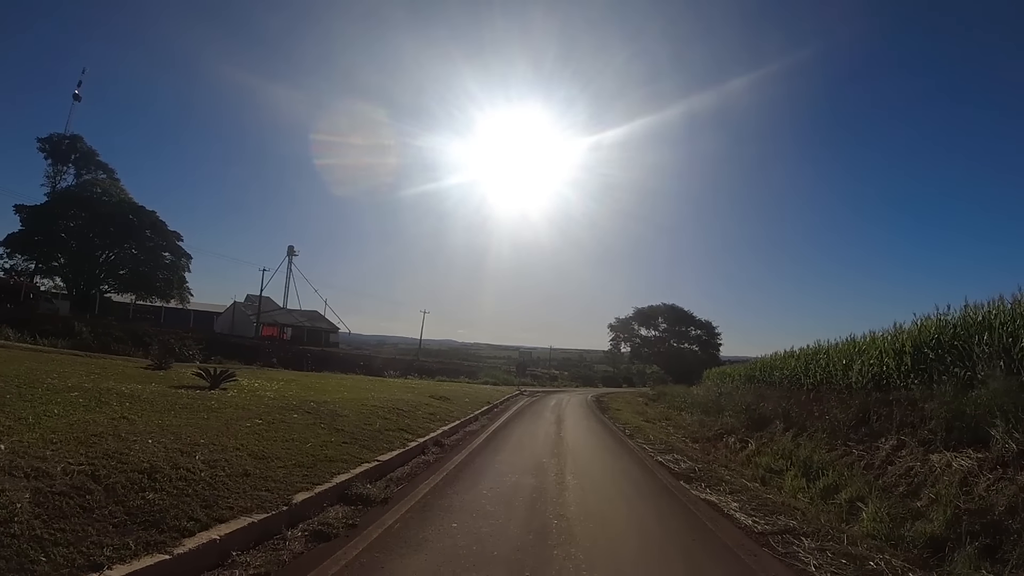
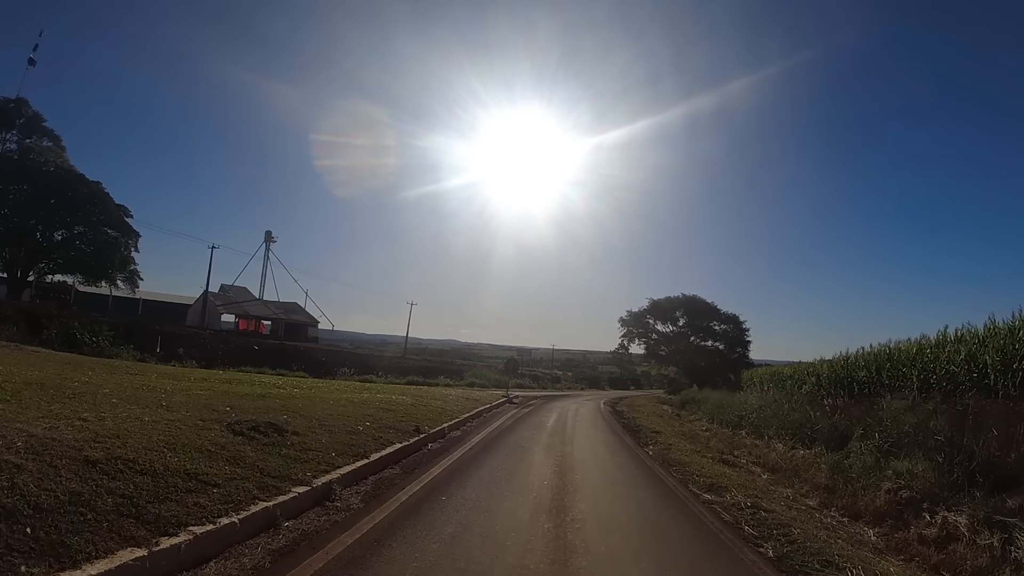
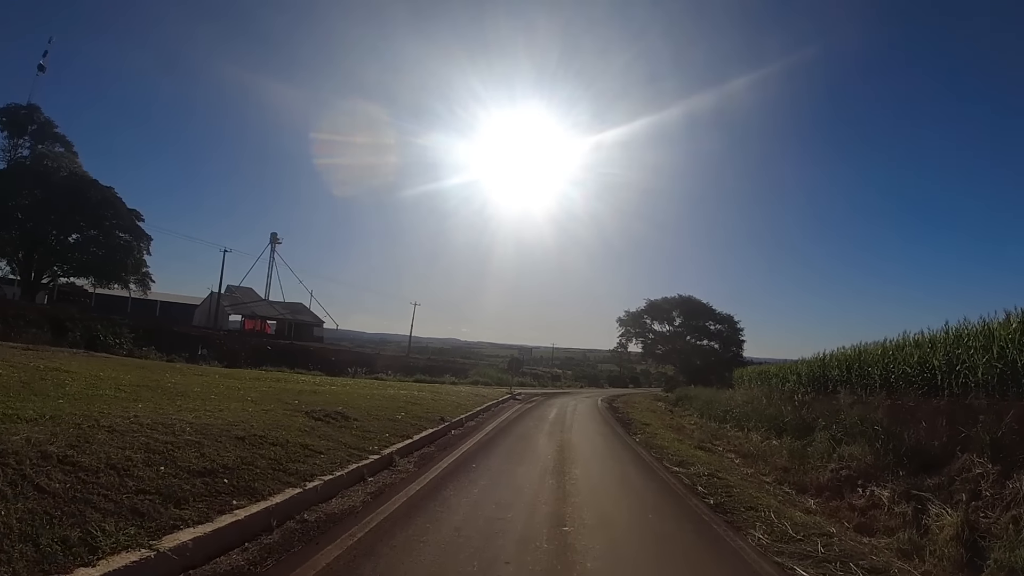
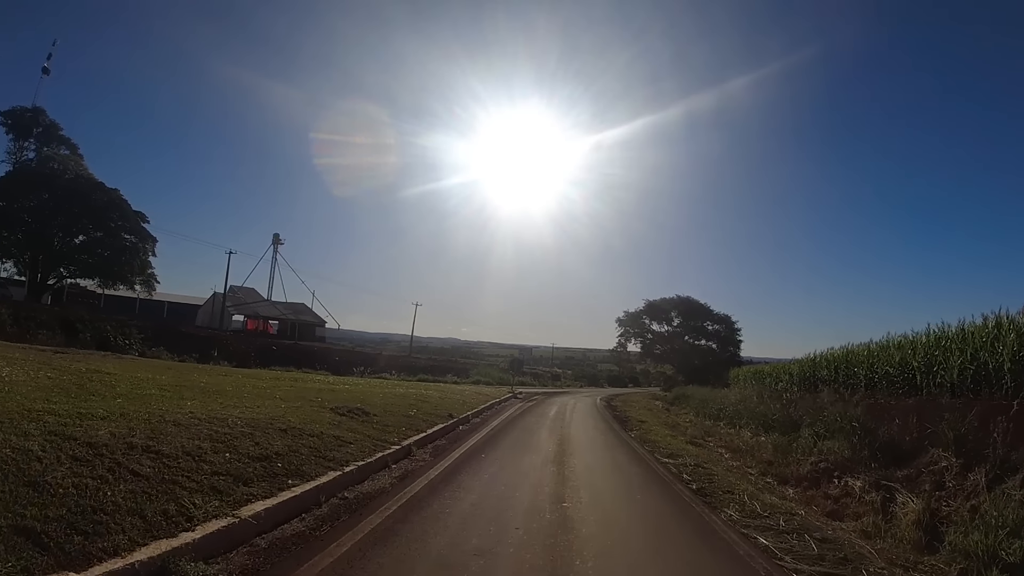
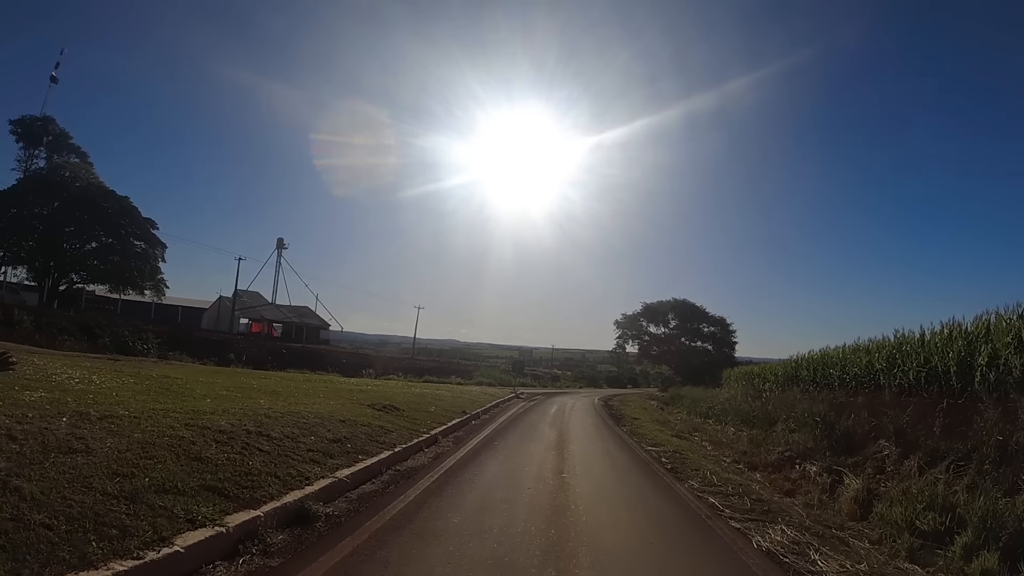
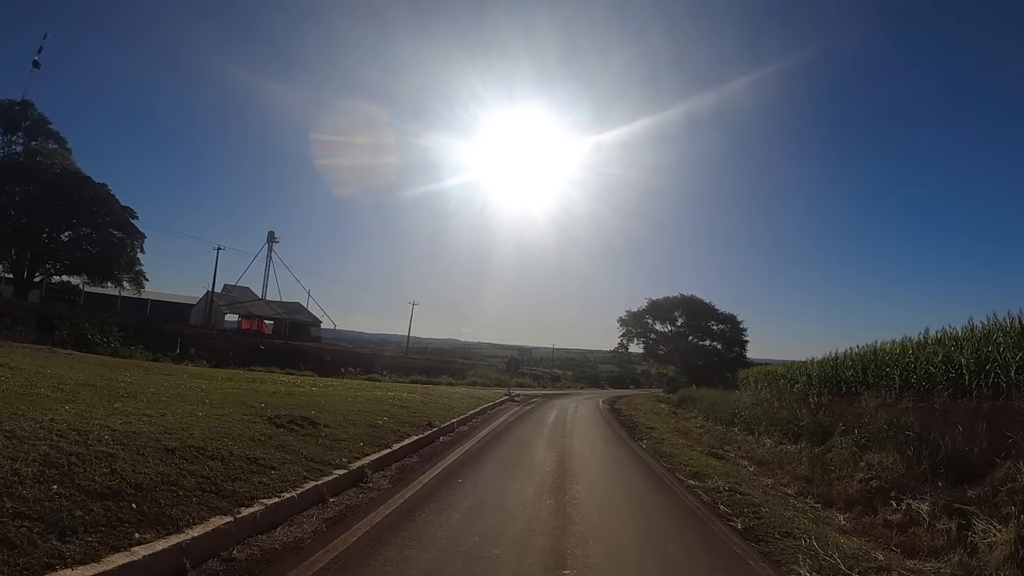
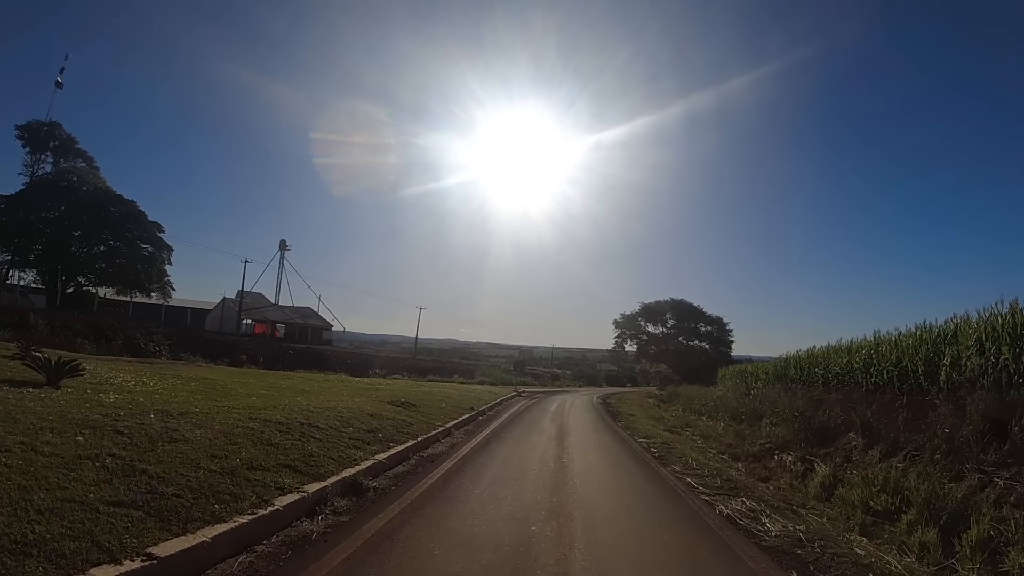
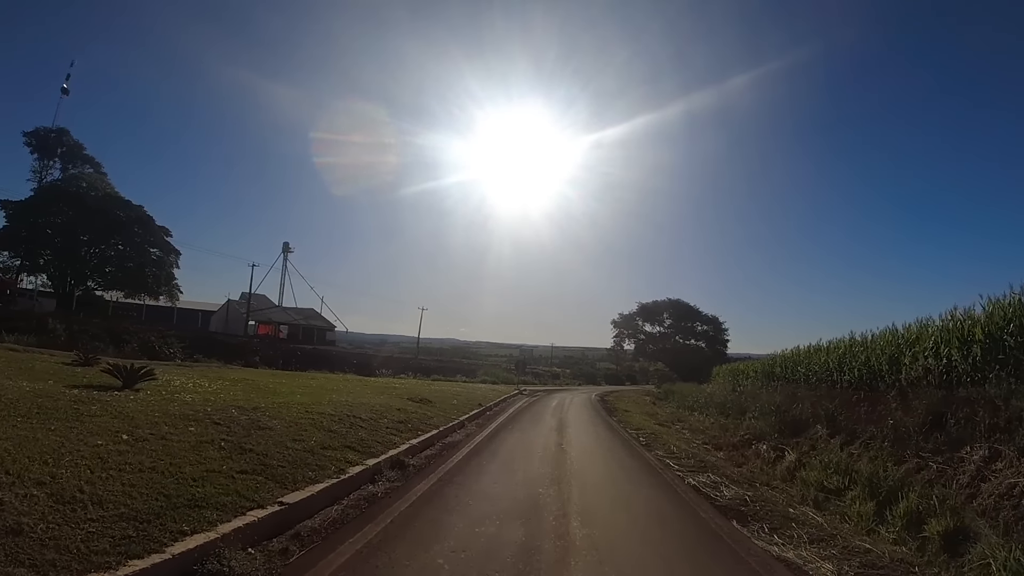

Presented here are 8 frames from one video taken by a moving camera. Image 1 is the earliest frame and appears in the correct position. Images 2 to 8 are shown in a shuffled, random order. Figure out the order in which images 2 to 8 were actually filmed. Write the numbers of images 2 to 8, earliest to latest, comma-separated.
8, 7, 5, 4, 3, 6, 2
